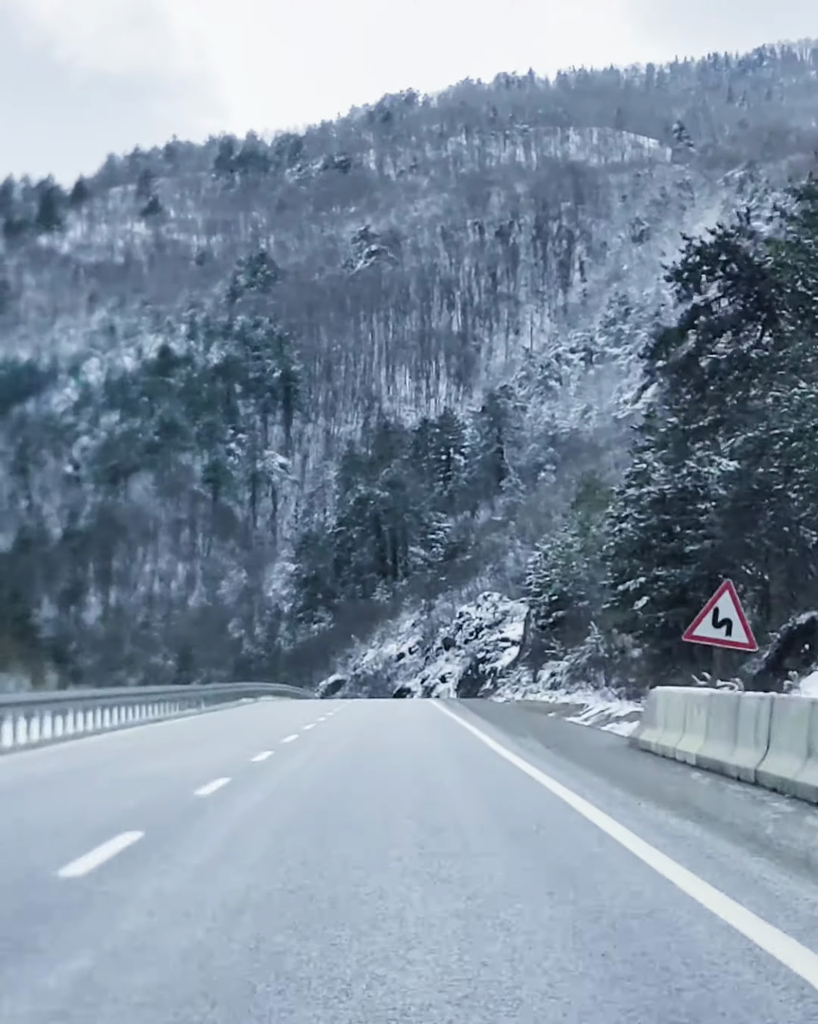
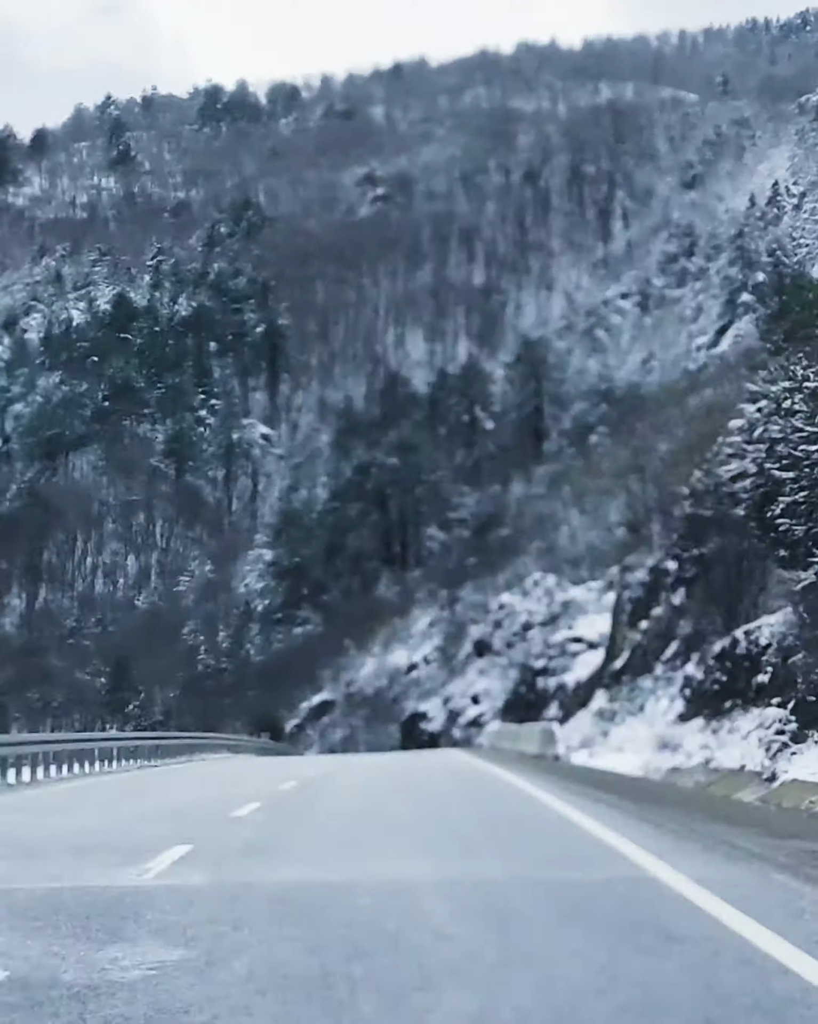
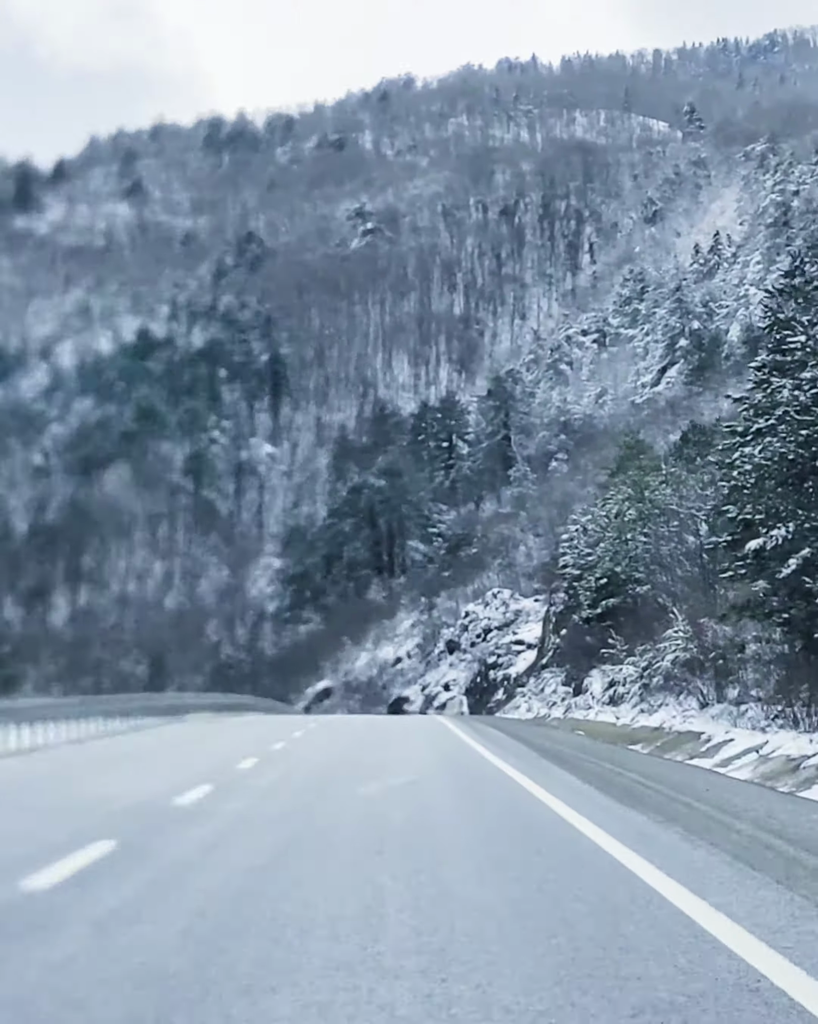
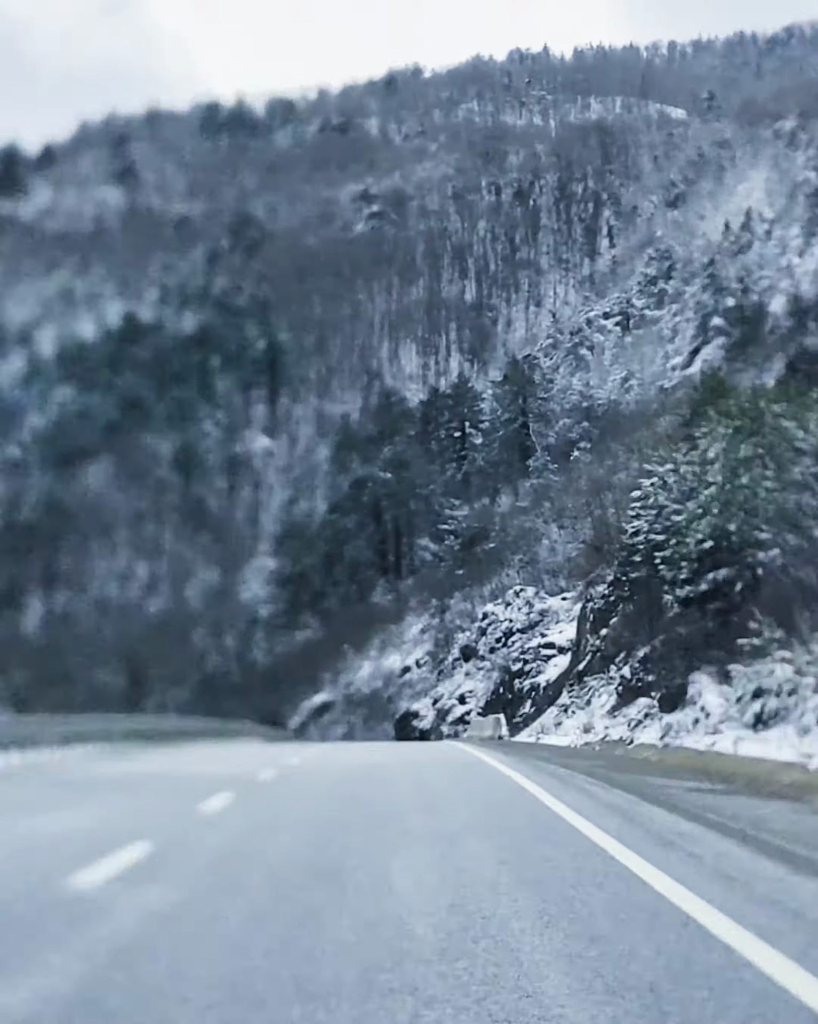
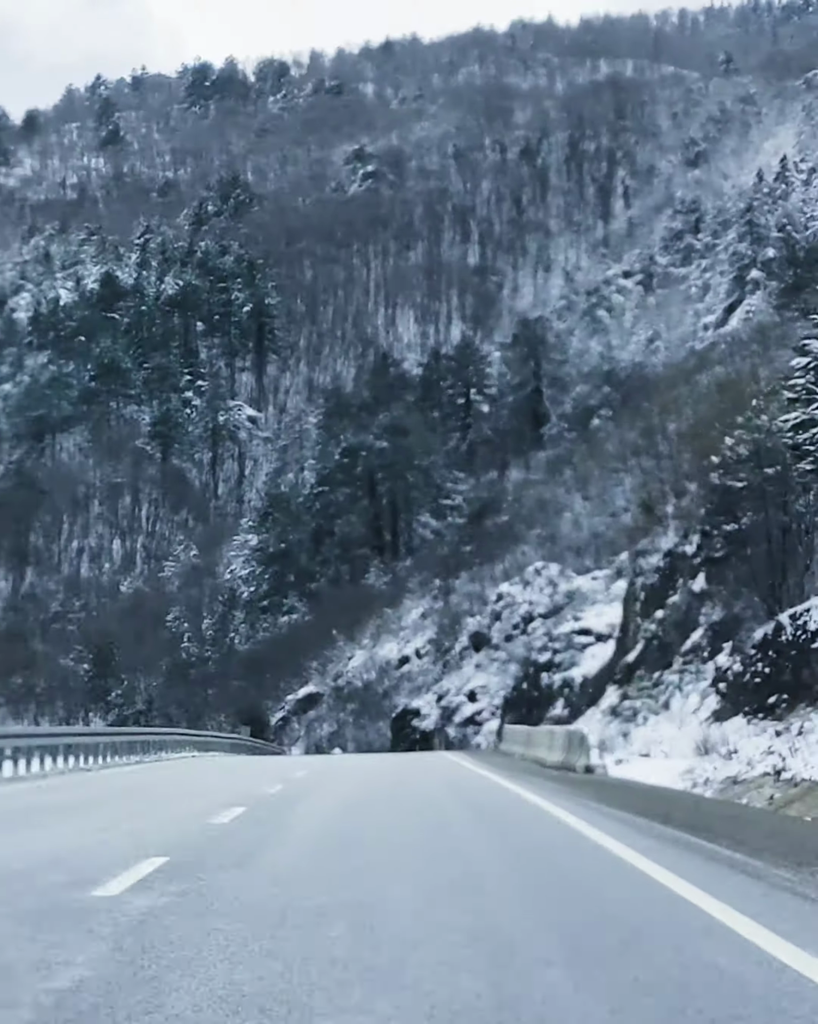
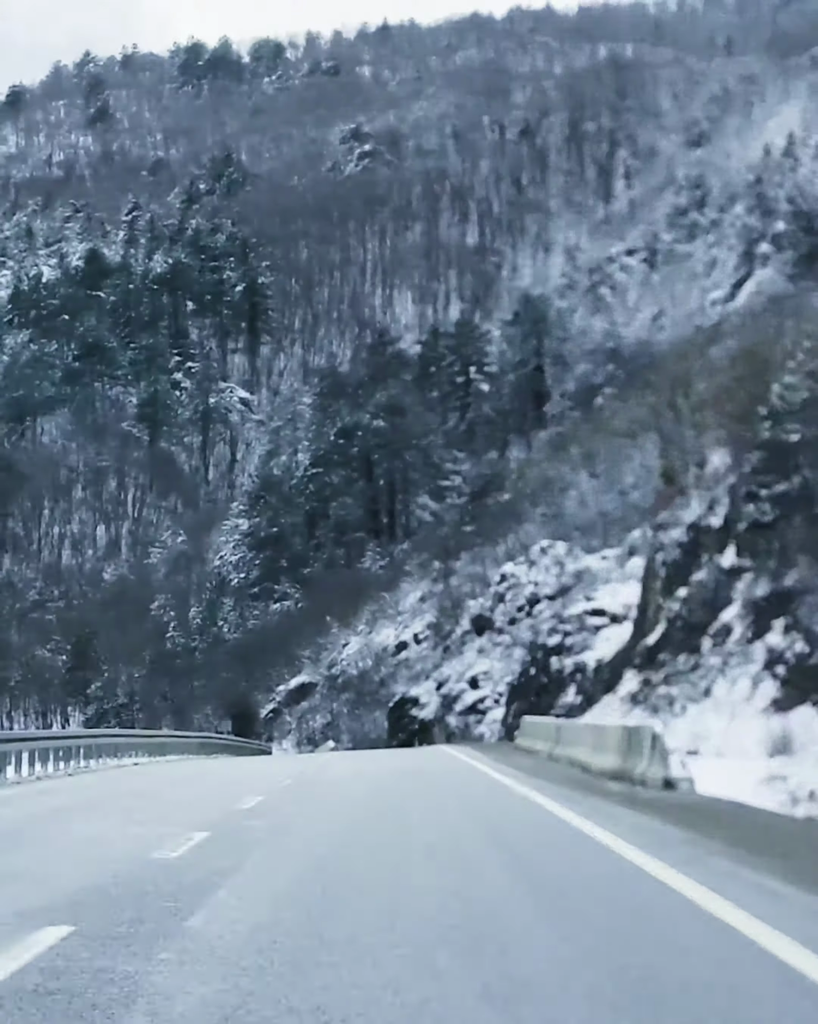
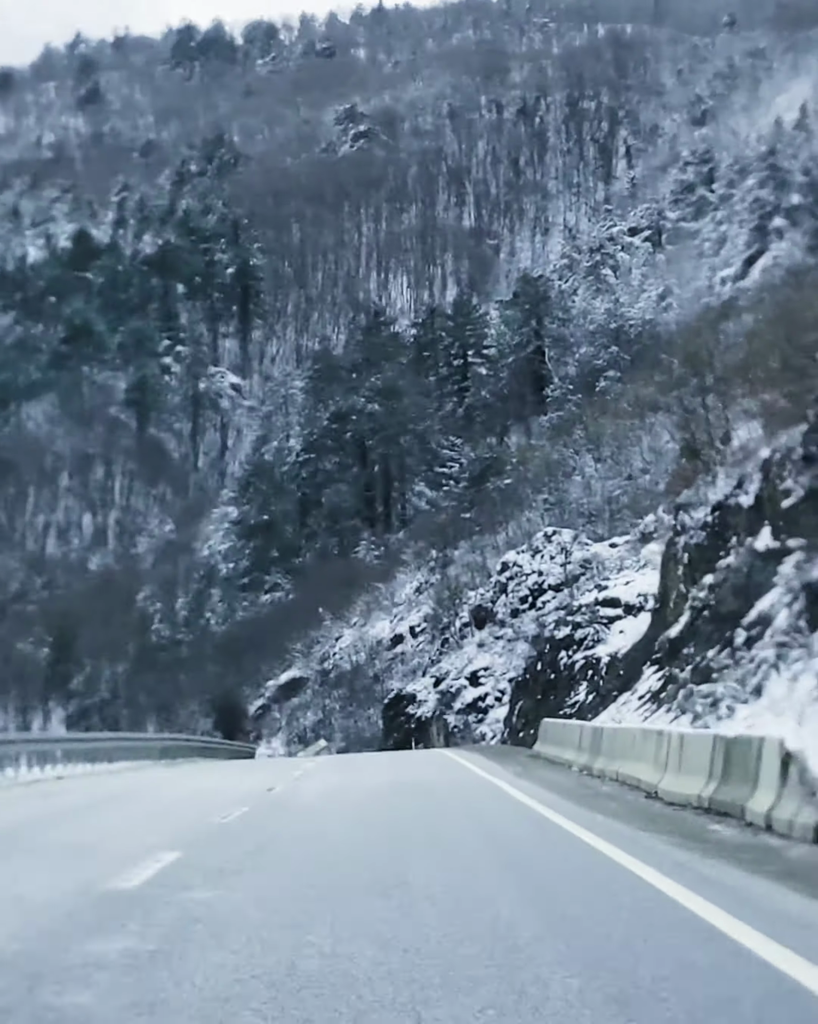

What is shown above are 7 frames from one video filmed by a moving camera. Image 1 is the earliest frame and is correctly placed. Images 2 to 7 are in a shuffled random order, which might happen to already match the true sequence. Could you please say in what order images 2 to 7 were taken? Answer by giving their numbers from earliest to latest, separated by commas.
3, 4, 2, 5, 6, 7
